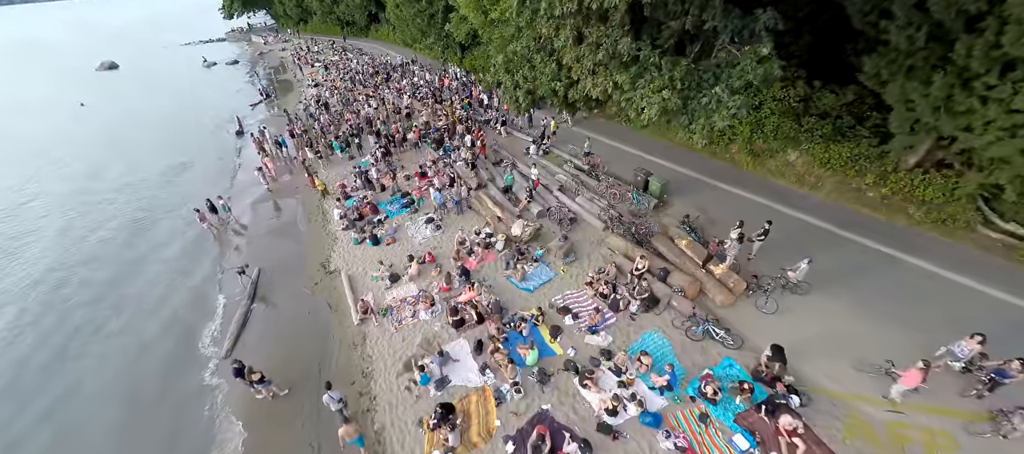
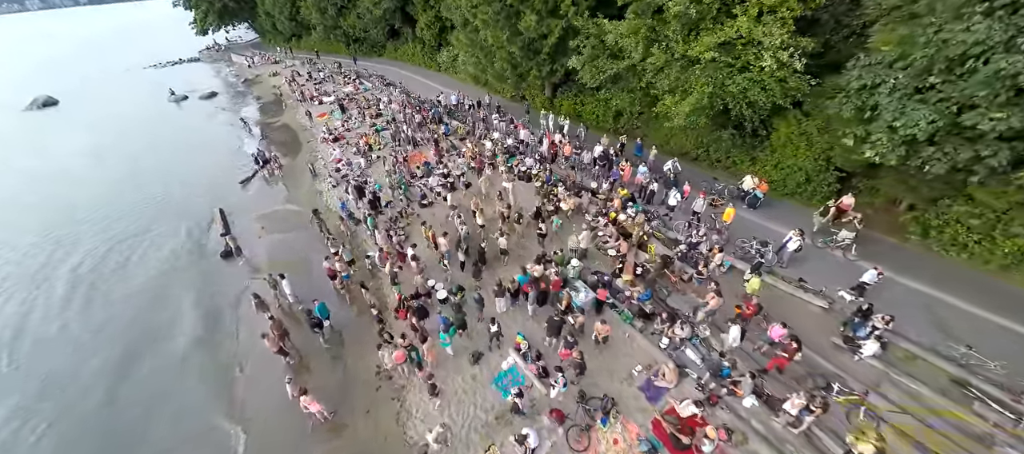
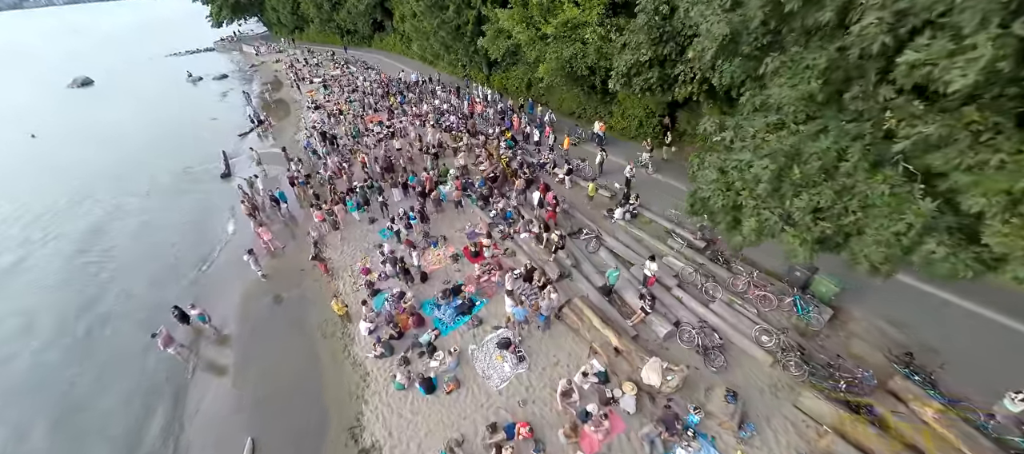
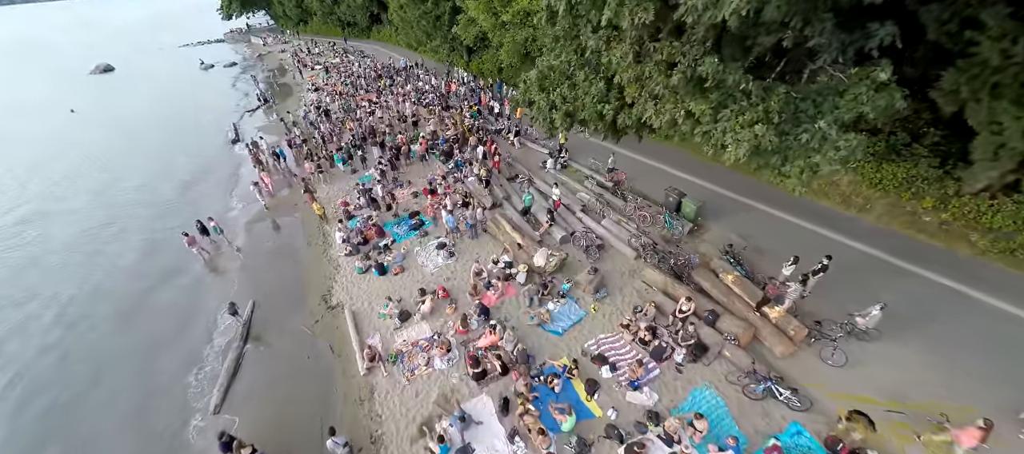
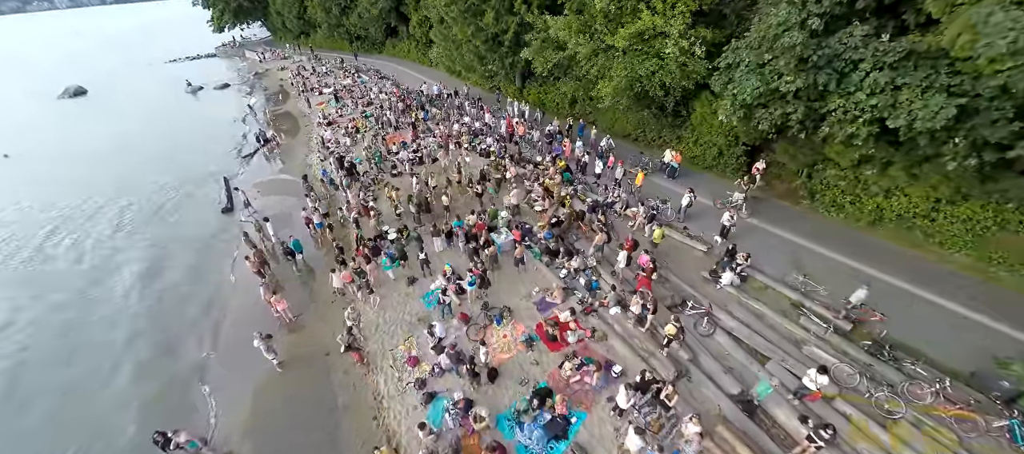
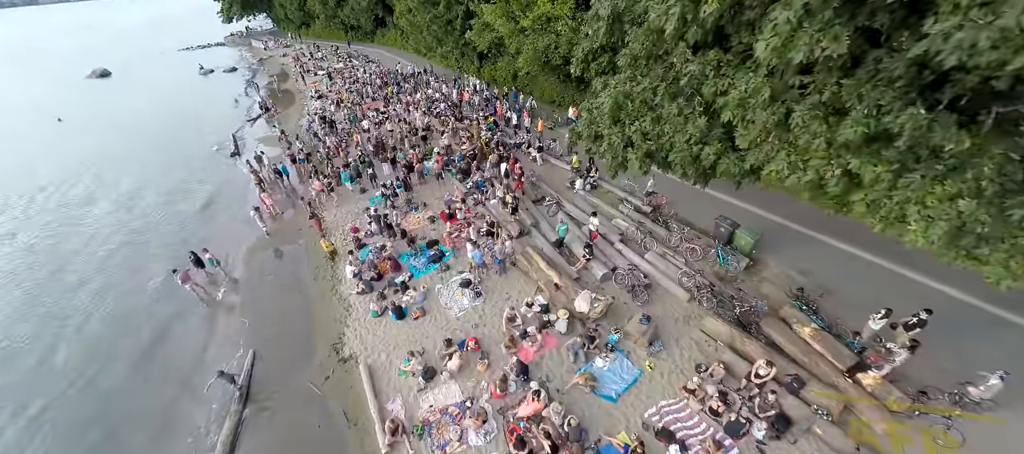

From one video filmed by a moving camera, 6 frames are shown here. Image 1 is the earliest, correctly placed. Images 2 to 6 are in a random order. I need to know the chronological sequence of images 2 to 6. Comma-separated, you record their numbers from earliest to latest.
4, 6, 3, 5, 2
